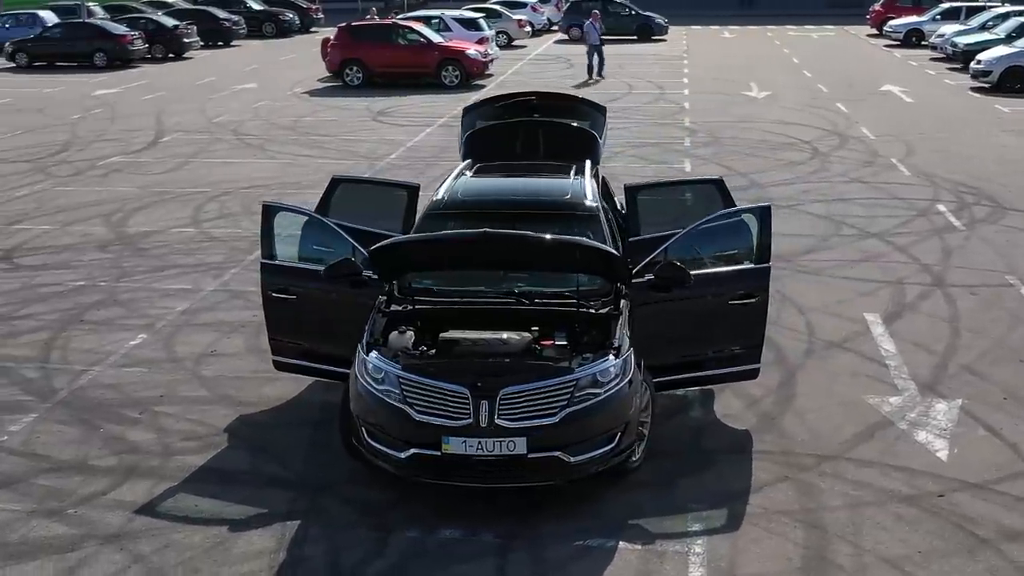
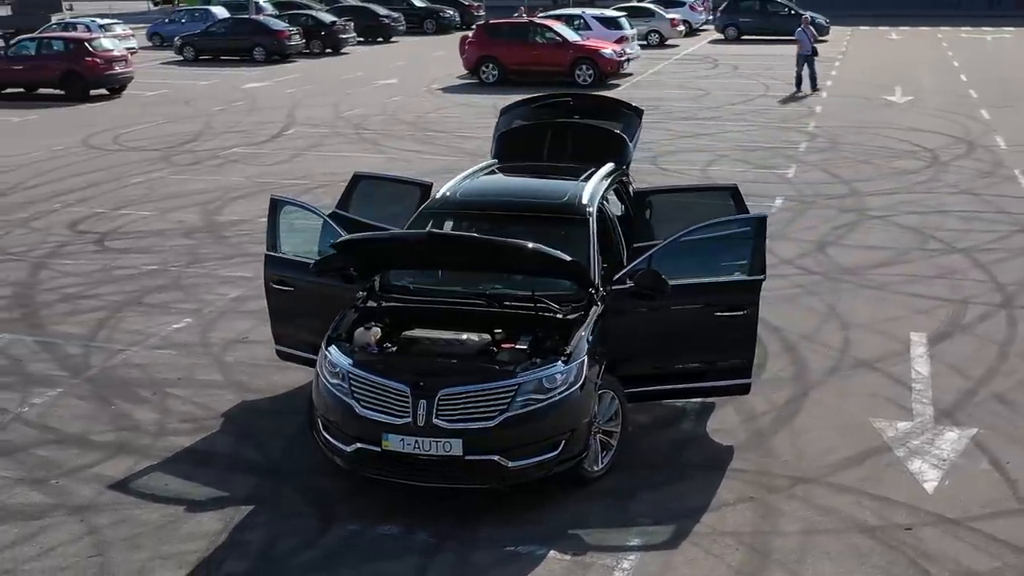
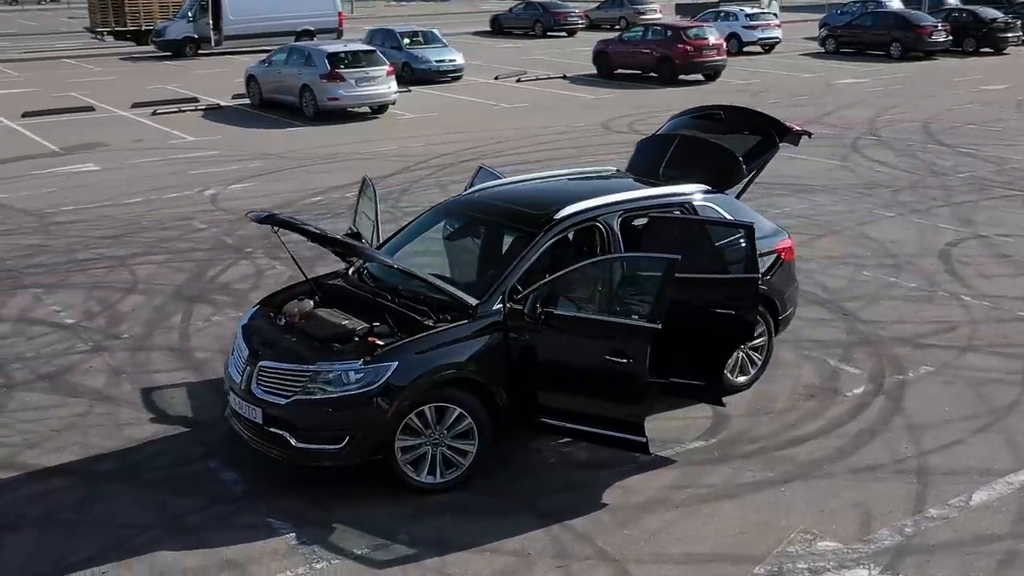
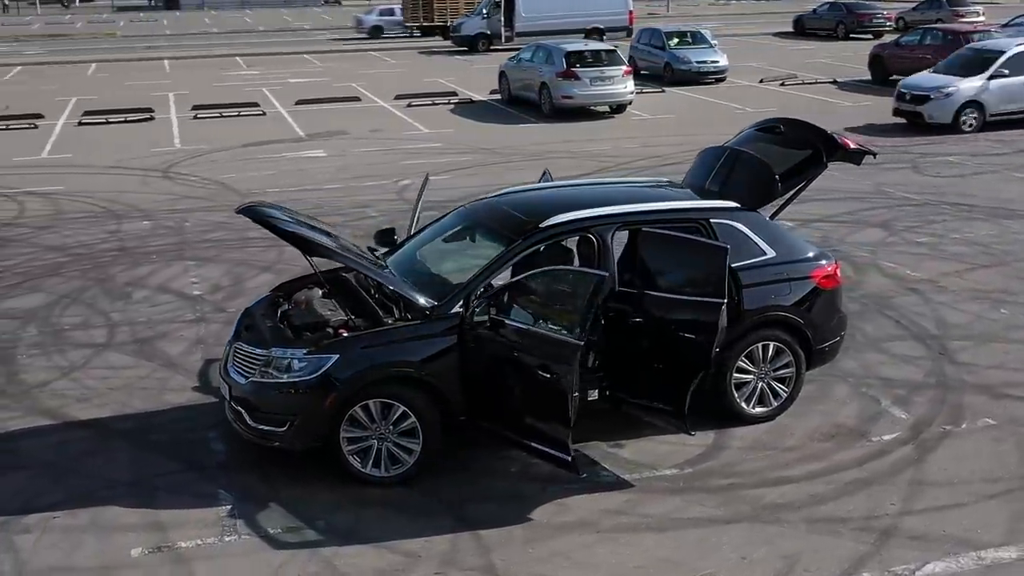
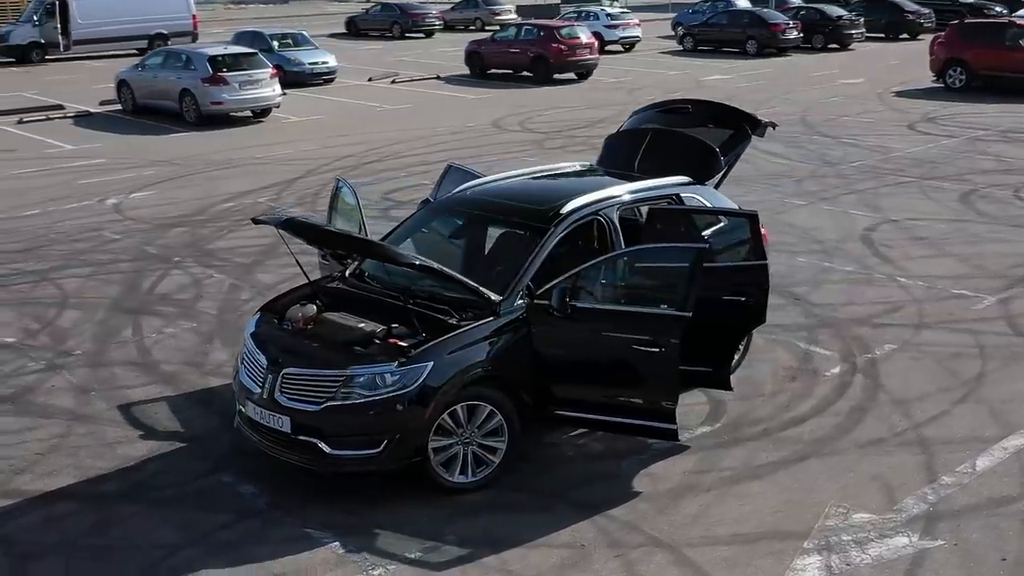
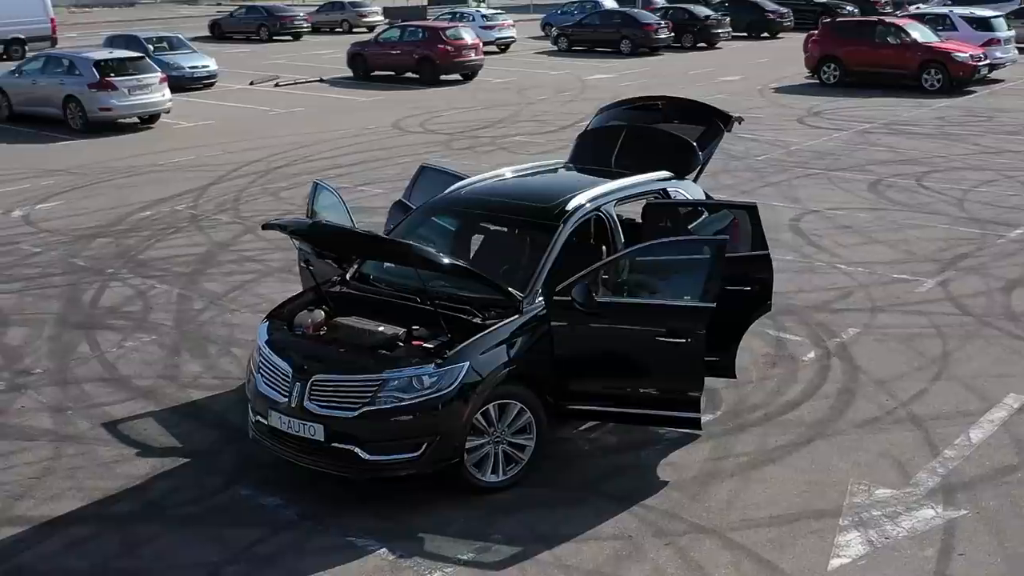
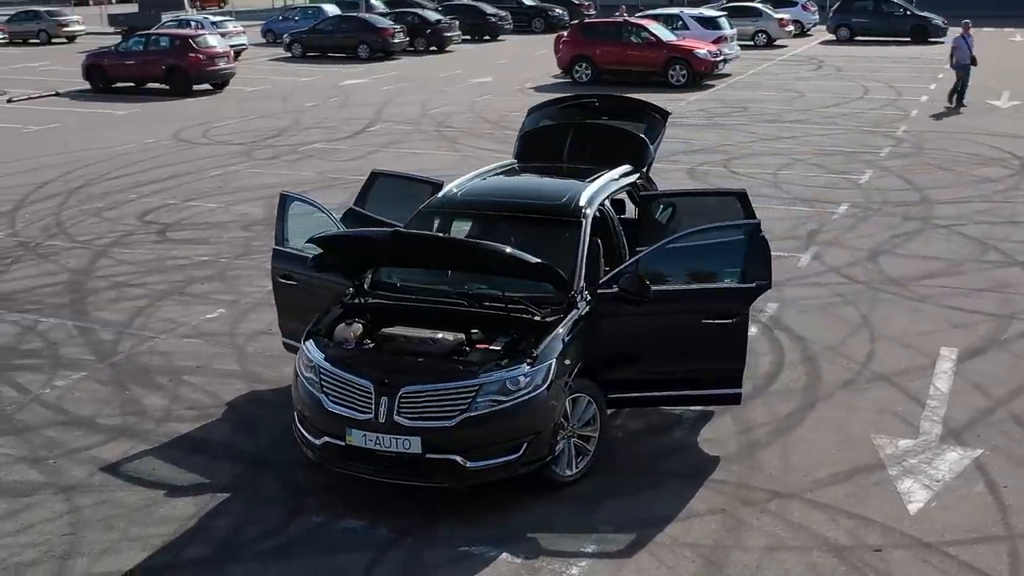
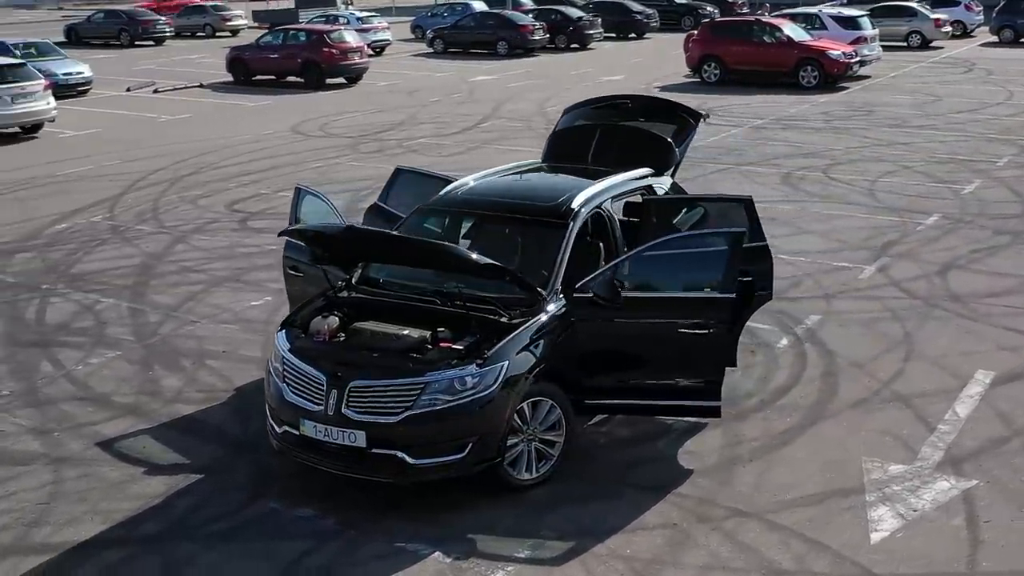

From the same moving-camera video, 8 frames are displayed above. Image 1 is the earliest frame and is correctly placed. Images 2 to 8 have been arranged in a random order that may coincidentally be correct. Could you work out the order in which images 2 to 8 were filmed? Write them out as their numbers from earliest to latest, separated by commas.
2, 7, 8, 6, 5, 3, 4
